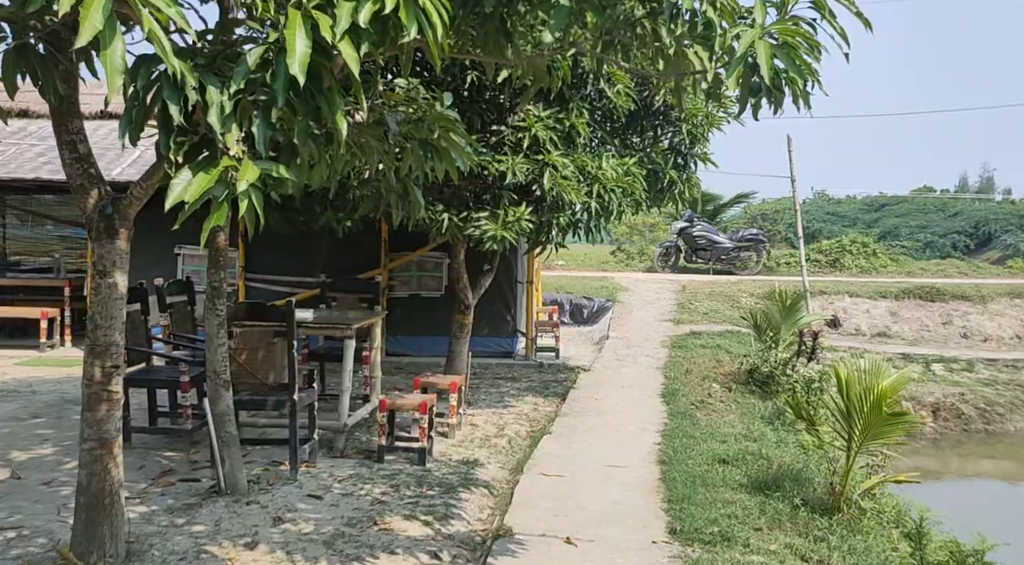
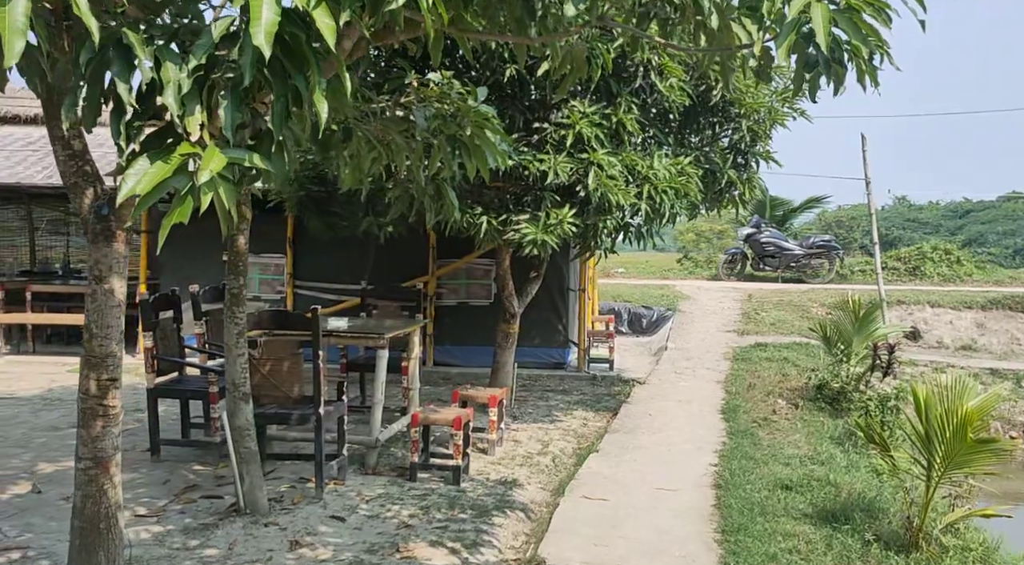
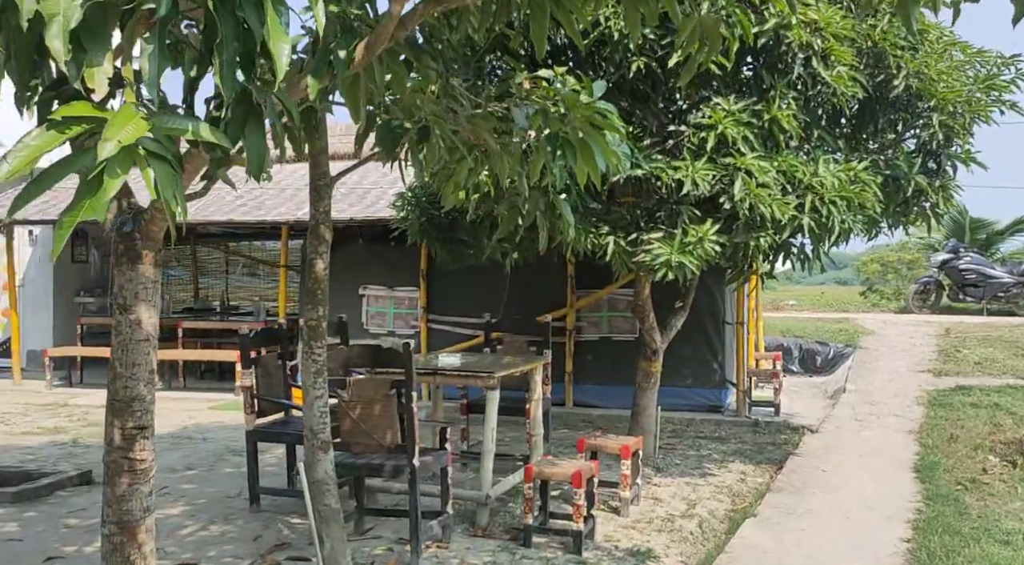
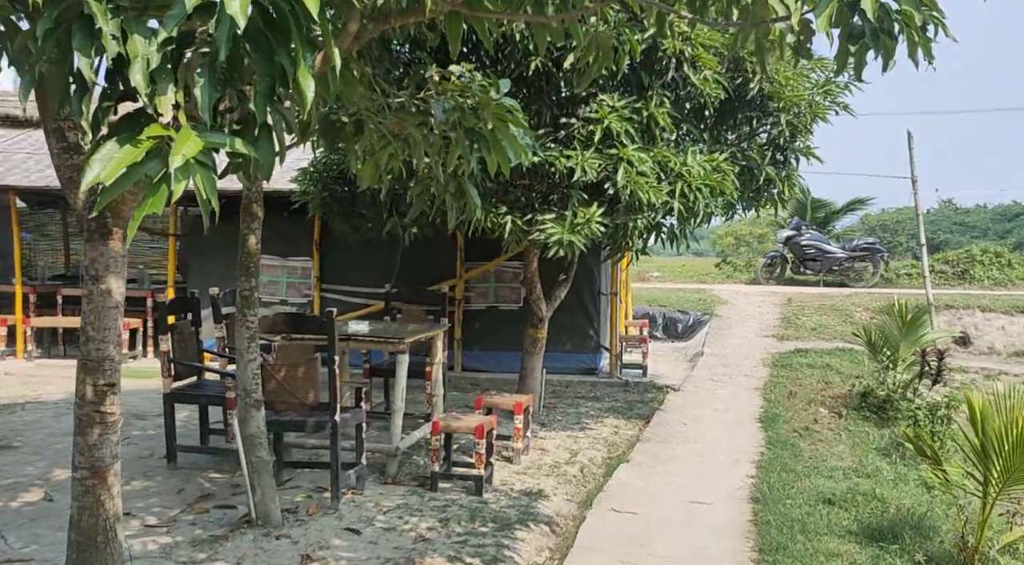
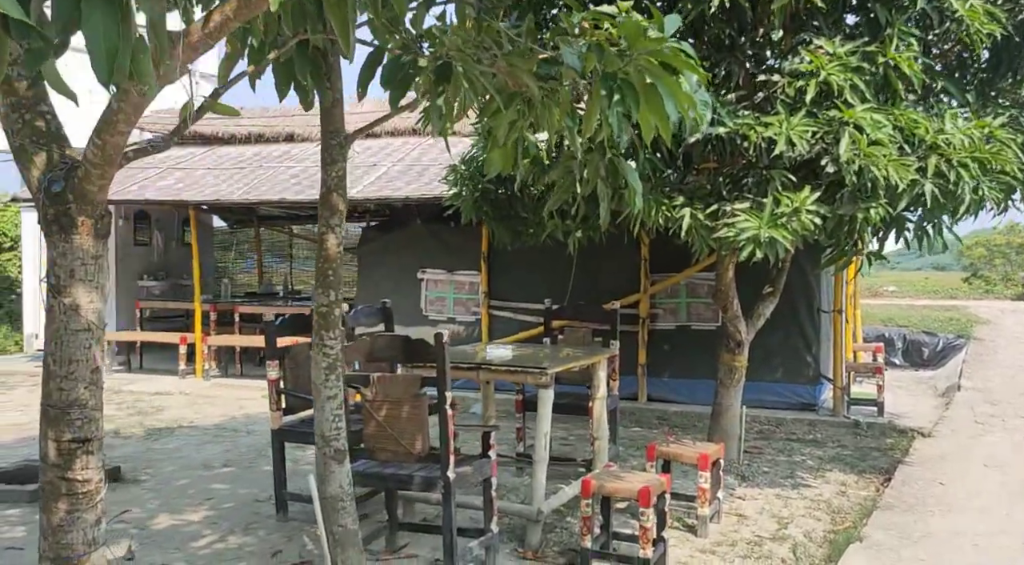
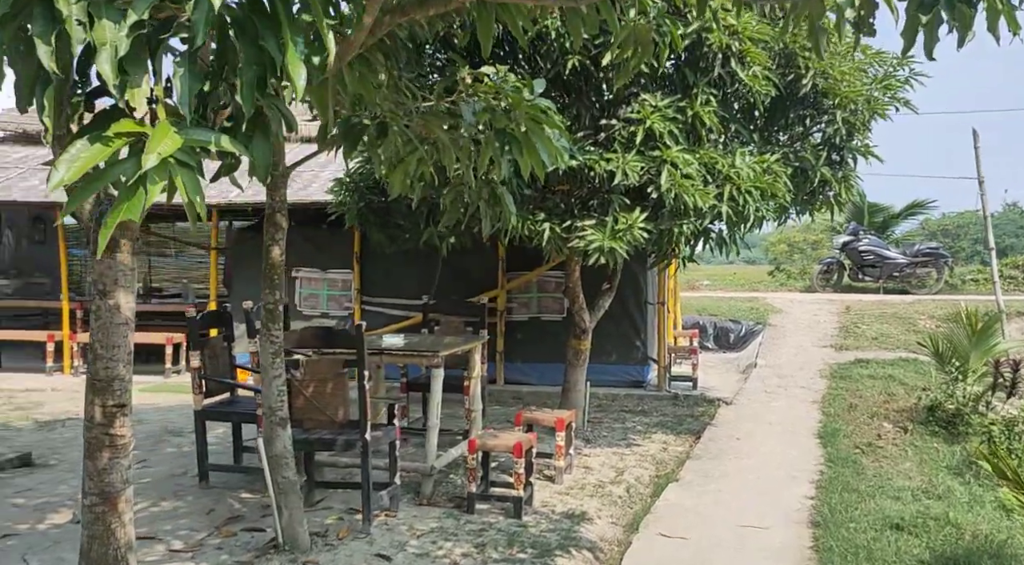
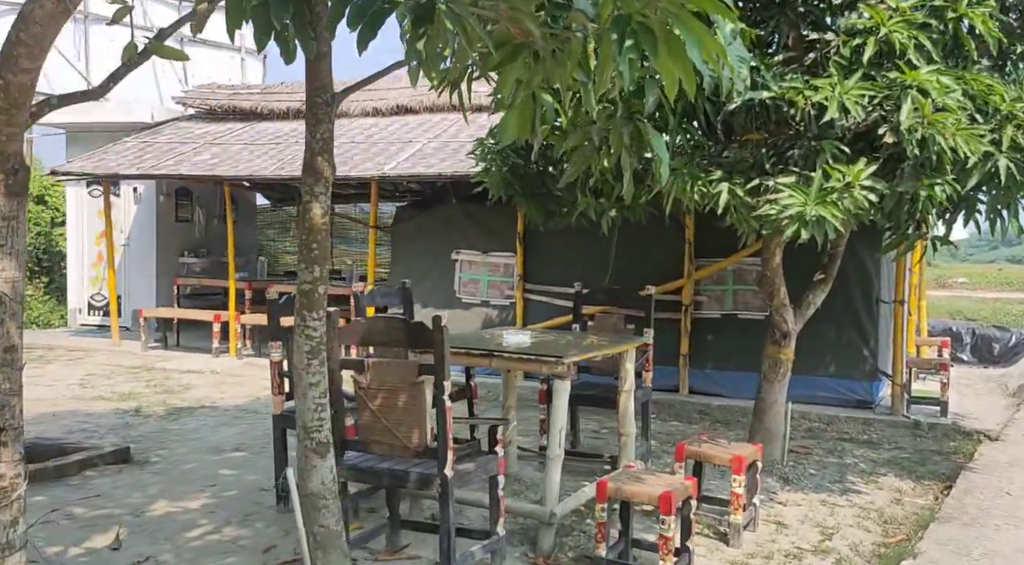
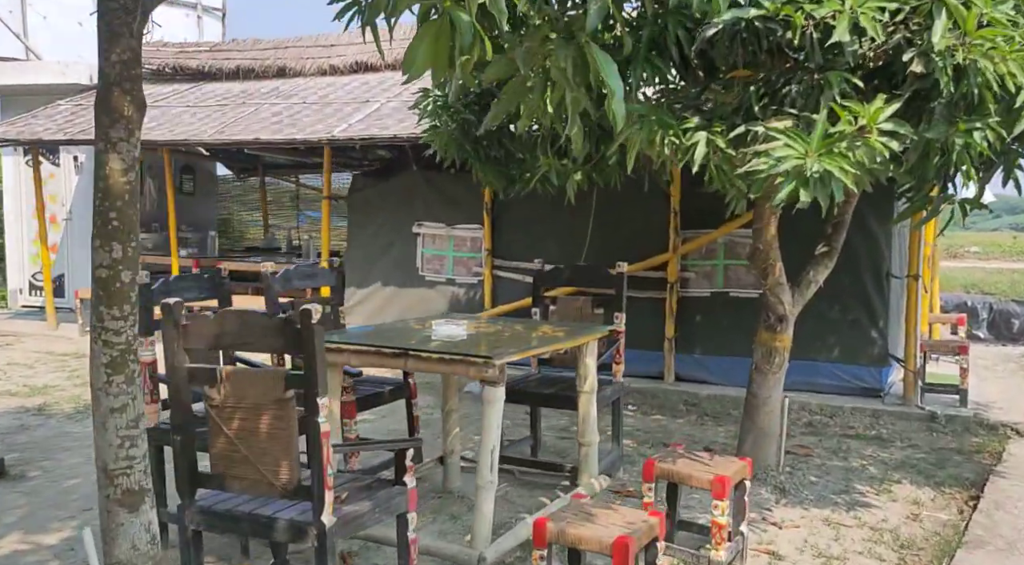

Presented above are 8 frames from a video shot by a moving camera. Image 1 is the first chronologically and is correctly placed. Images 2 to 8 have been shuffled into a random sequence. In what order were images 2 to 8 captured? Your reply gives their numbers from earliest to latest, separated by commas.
2, 4, 6, 3, 5, 7, 8
